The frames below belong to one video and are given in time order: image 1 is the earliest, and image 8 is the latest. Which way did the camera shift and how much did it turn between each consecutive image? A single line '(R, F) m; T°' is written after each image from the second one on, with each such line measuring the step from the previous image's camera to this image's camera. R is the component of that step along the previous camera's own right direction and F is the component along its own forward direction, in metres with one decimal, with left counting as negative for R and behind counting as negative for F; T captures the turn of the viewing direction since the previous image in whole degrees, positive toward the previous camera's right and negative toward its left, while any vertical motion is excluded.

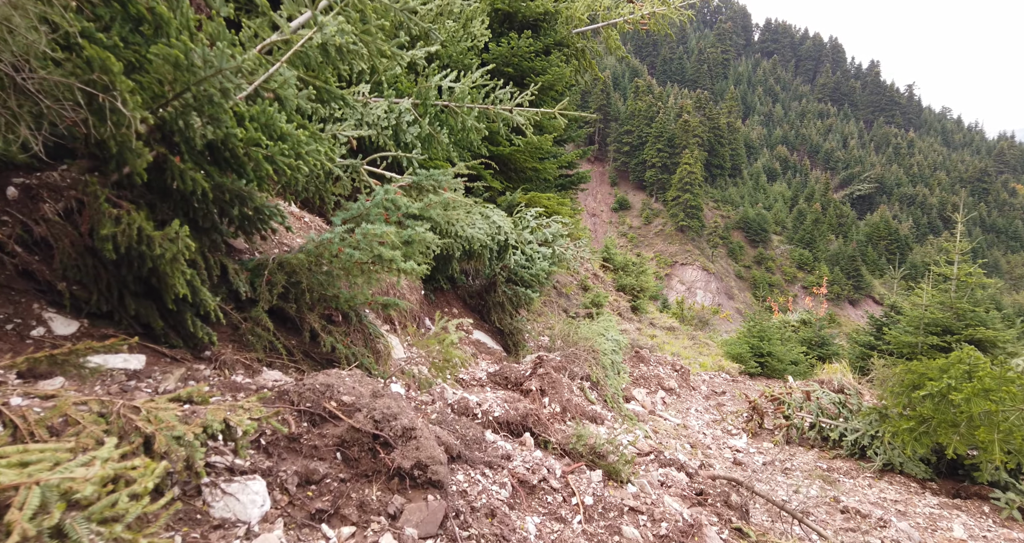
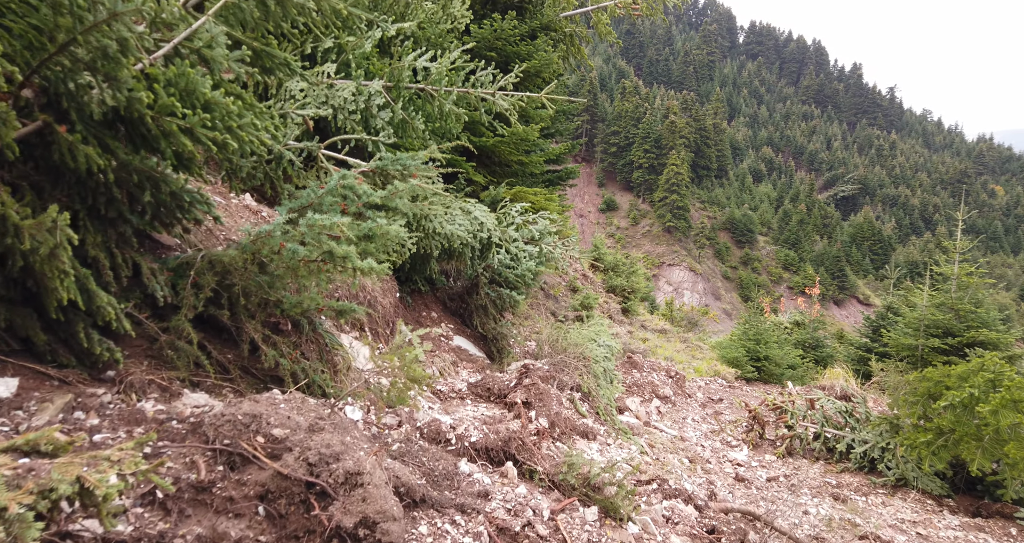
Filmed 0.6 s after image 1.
(+0.1, +0.6) m; +1°
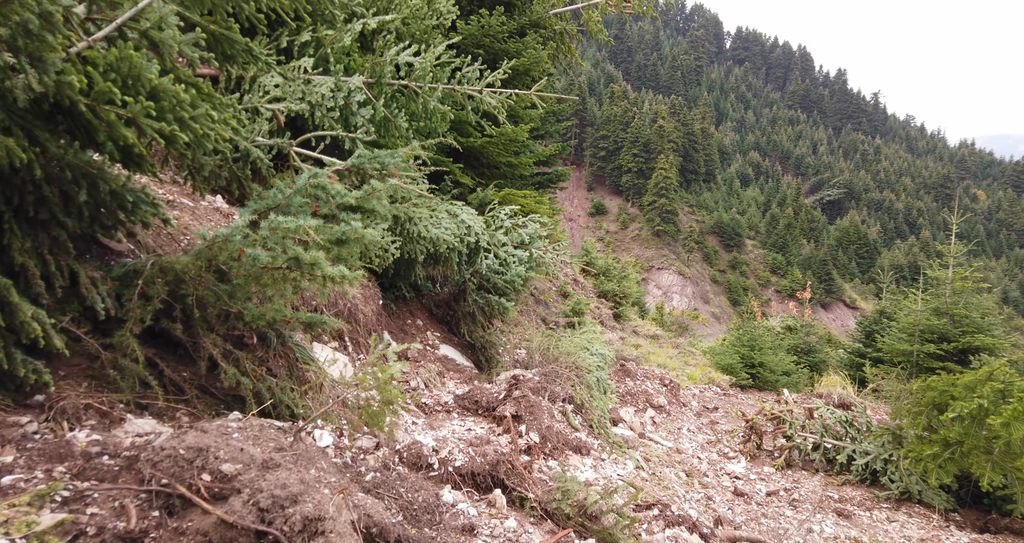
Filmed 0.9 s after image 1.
(0.0, +0.3) m; +1°
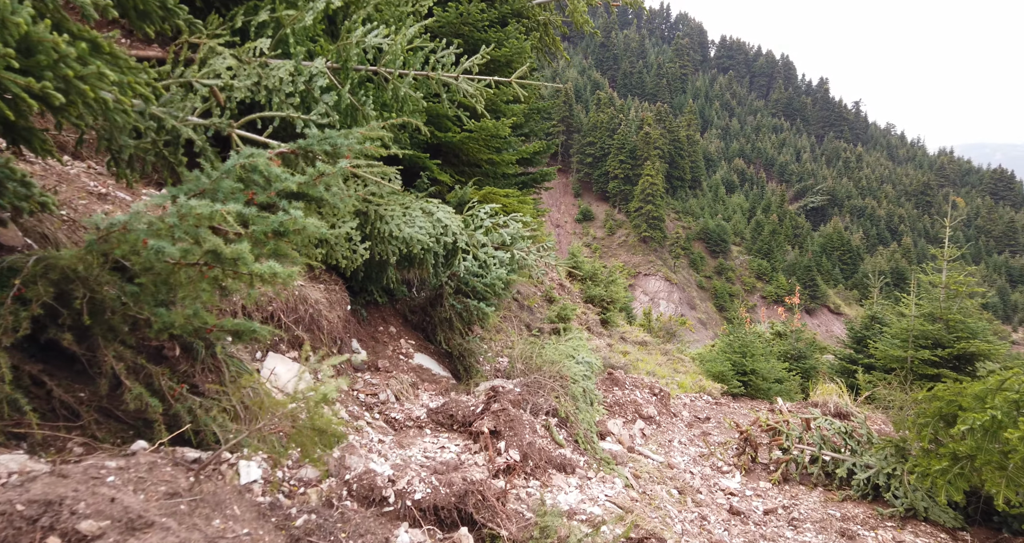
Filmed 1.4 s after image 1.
(+0.1, +0.5) m; +1°
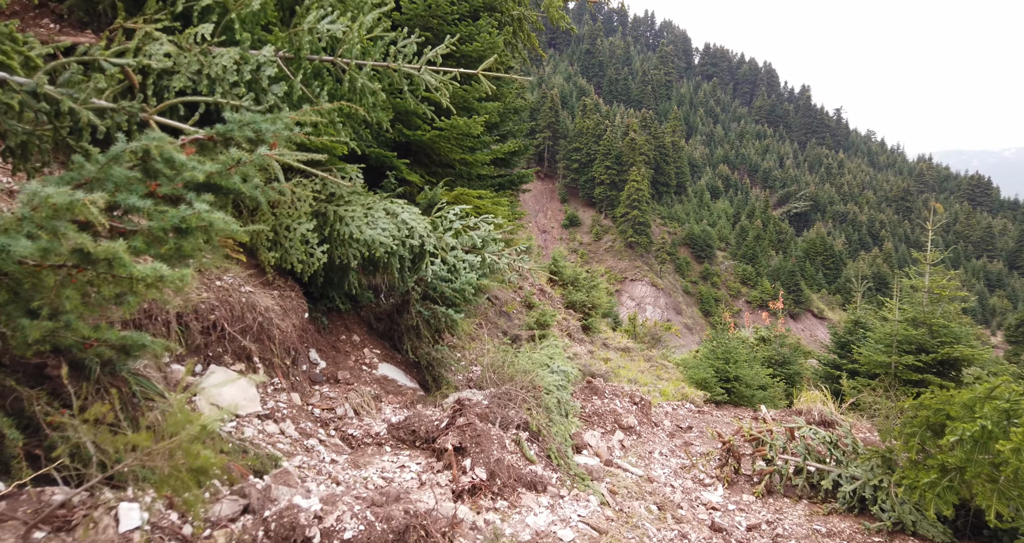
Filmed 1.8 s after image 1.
(+0.2, +0.3) m; +1°
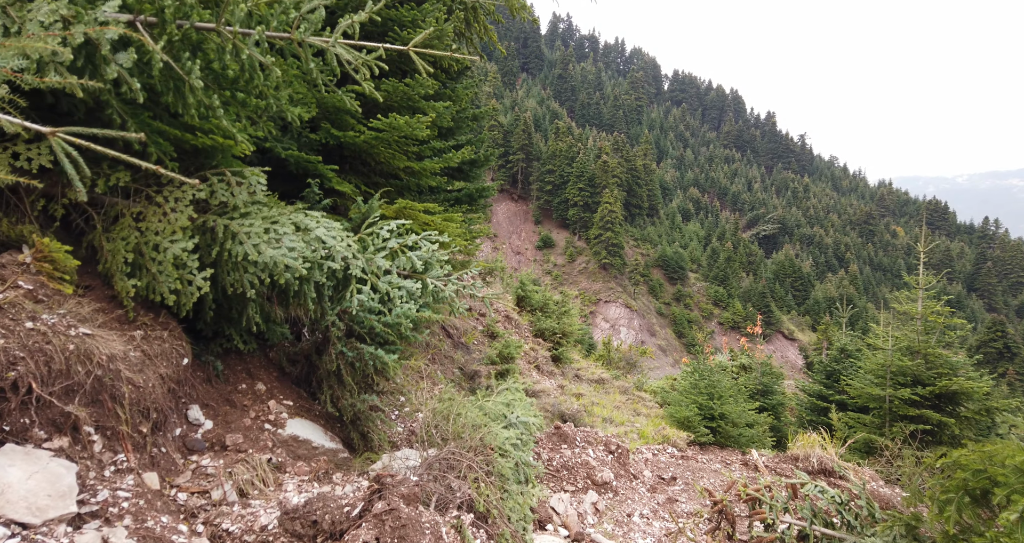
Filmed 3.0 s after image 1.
(+0.2, +1.2) m; +3°
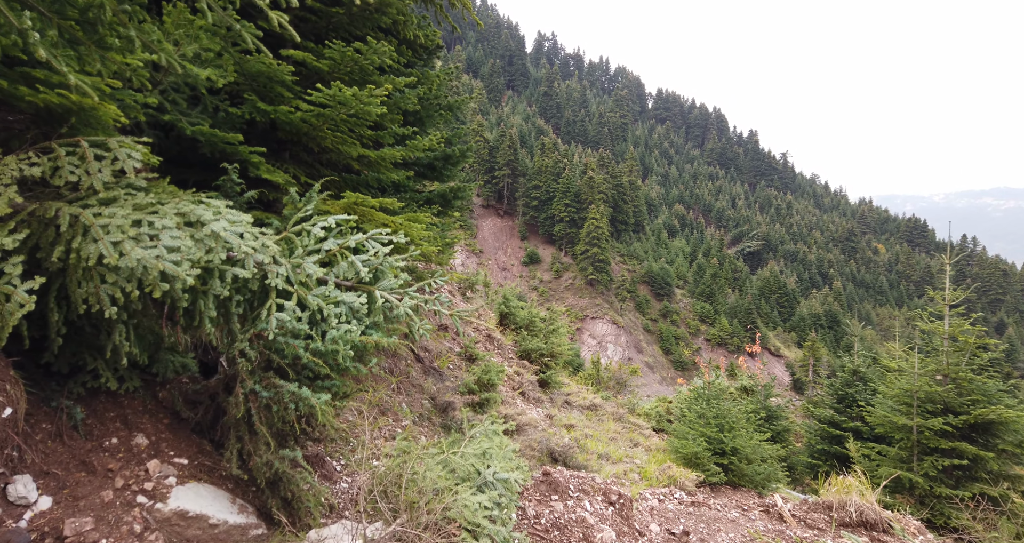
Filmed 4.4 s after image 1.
(+0.1, +1.3) m; +1°
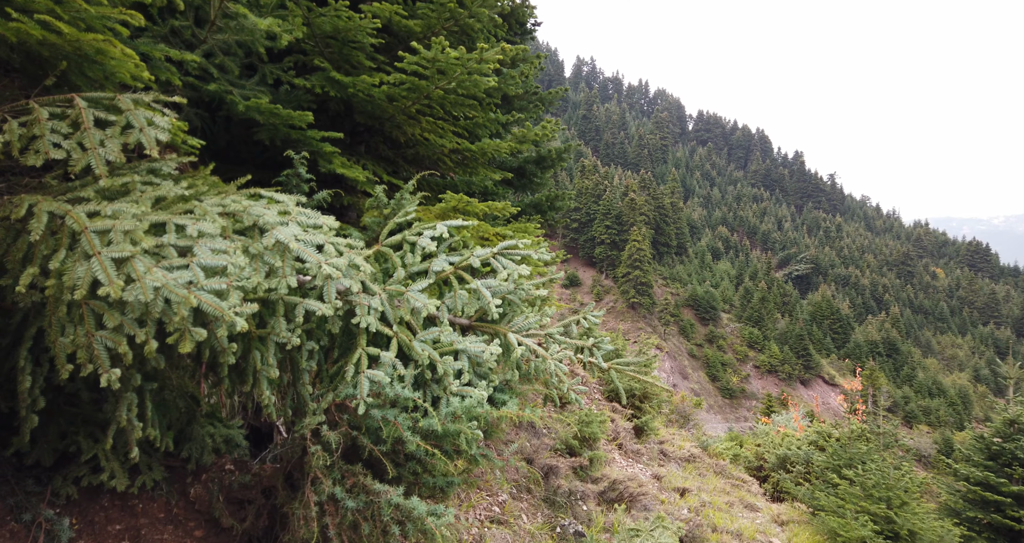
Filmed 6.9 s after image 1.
(-0.8, +1.4) m; -4°
